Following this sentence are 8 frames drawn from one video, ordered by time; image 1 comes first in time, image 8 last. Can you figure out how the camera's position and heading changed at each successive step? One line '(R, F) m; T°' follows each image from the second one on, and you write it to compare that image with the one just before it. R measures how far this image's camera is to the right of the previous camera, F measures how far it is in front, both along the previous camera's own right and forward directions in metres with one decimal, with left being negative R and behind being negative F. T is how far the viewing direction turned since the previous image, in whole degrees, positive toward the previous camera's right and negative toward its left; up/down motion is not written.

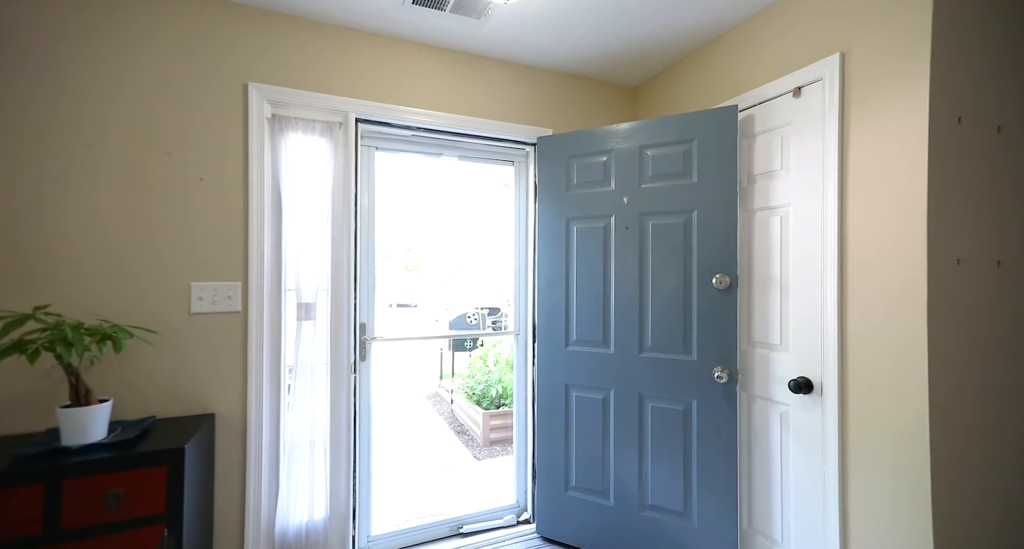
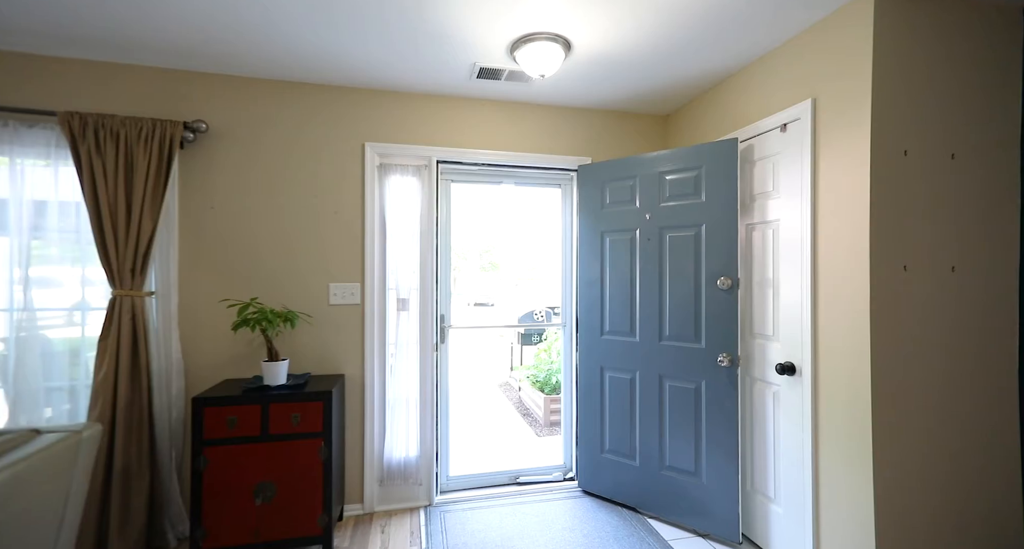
(+0.2, -0.5) m; -10°
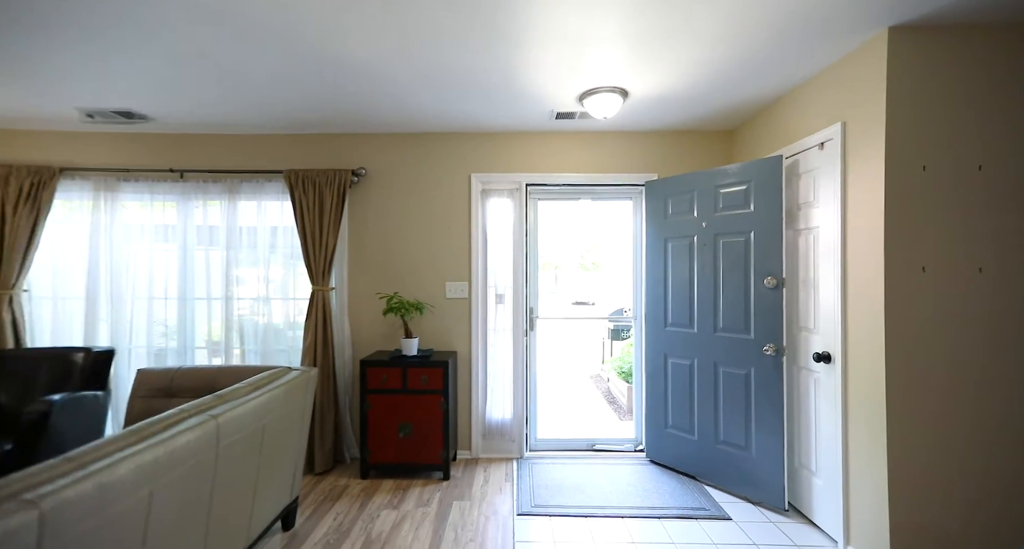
(+0.2, -0.6) m; -13°
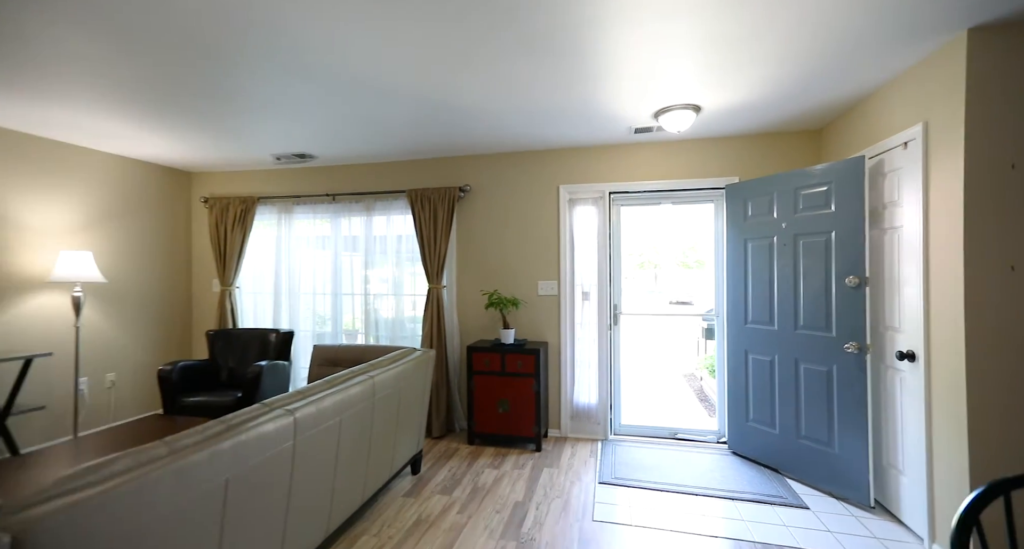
(+0.1, -0.4) m; -13°
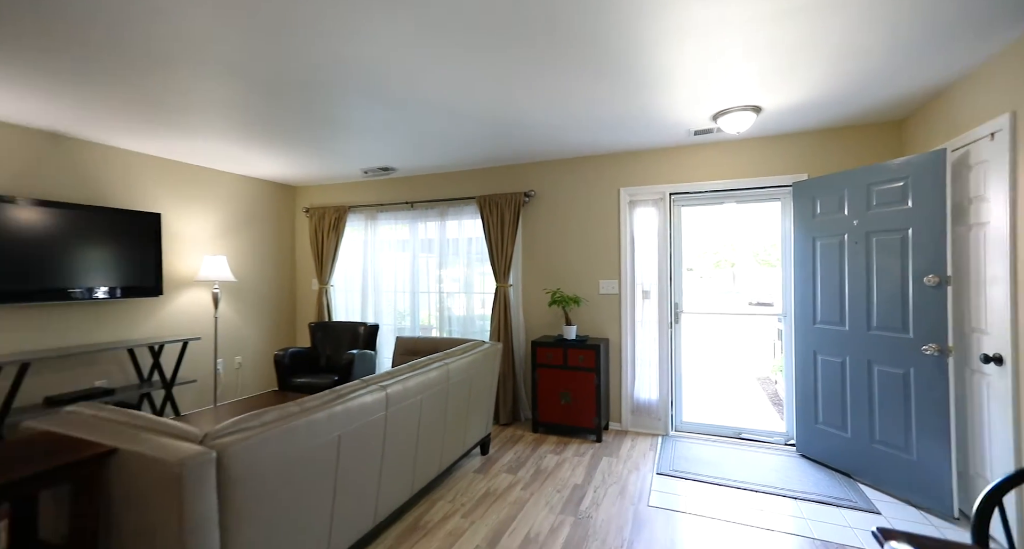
(0.0, -0.2) m; -9°
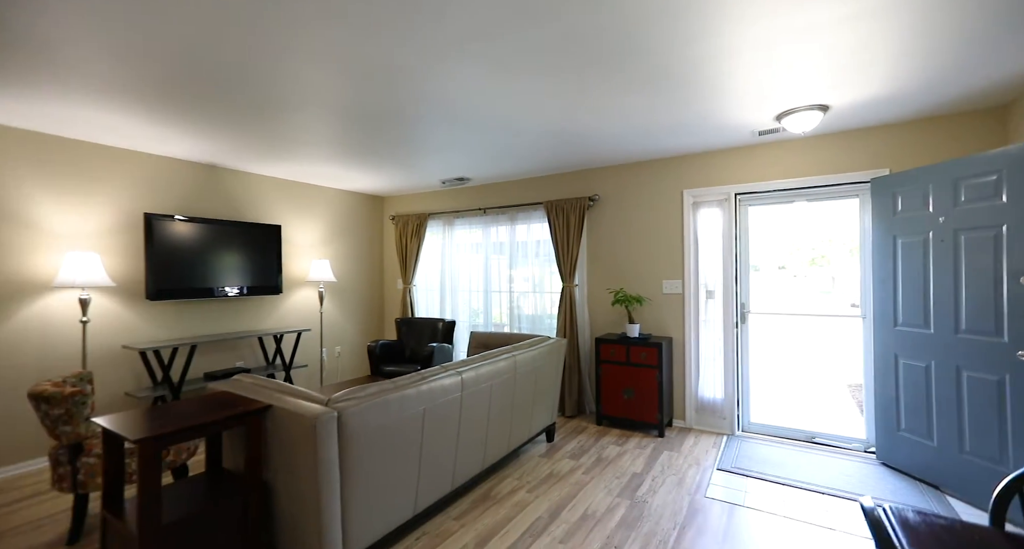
(+0.1, -0.2) m; -10°
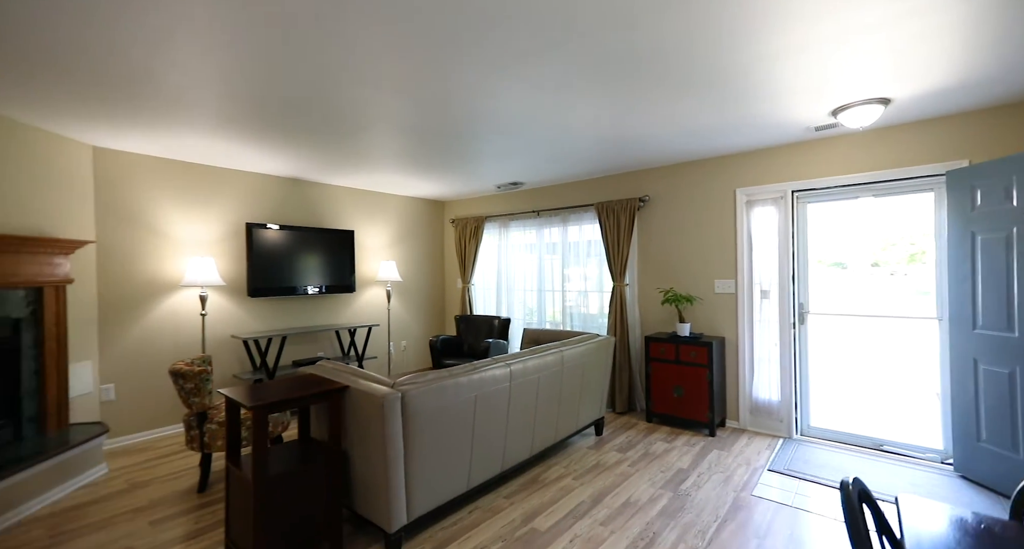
(+0.1, -0.2) m; -8°
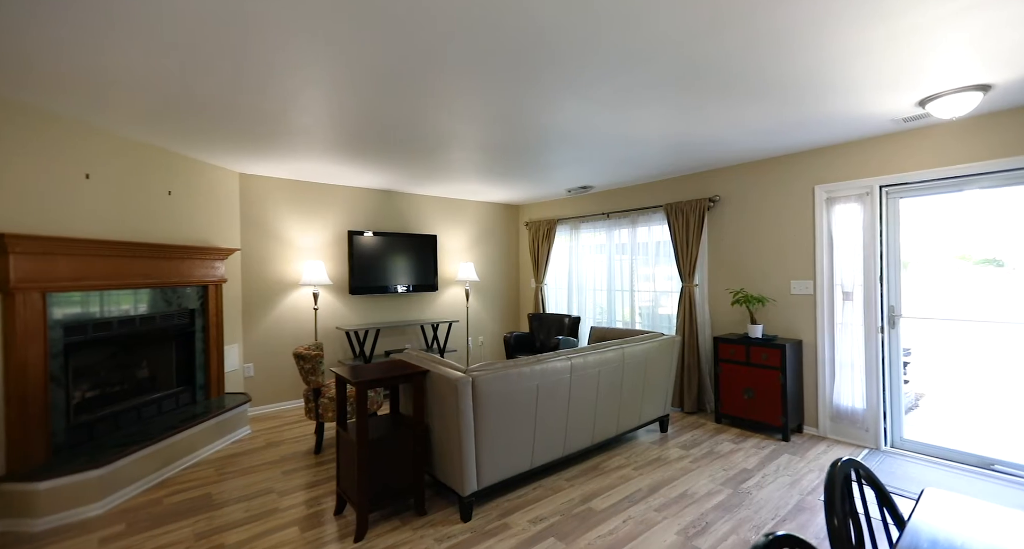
(+0.1, -0.2) m; -10°
